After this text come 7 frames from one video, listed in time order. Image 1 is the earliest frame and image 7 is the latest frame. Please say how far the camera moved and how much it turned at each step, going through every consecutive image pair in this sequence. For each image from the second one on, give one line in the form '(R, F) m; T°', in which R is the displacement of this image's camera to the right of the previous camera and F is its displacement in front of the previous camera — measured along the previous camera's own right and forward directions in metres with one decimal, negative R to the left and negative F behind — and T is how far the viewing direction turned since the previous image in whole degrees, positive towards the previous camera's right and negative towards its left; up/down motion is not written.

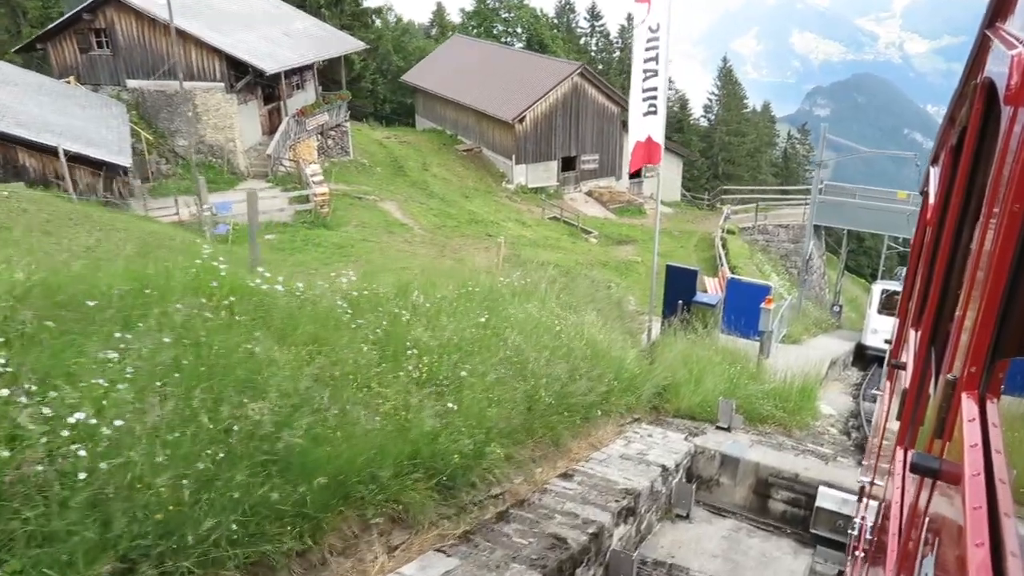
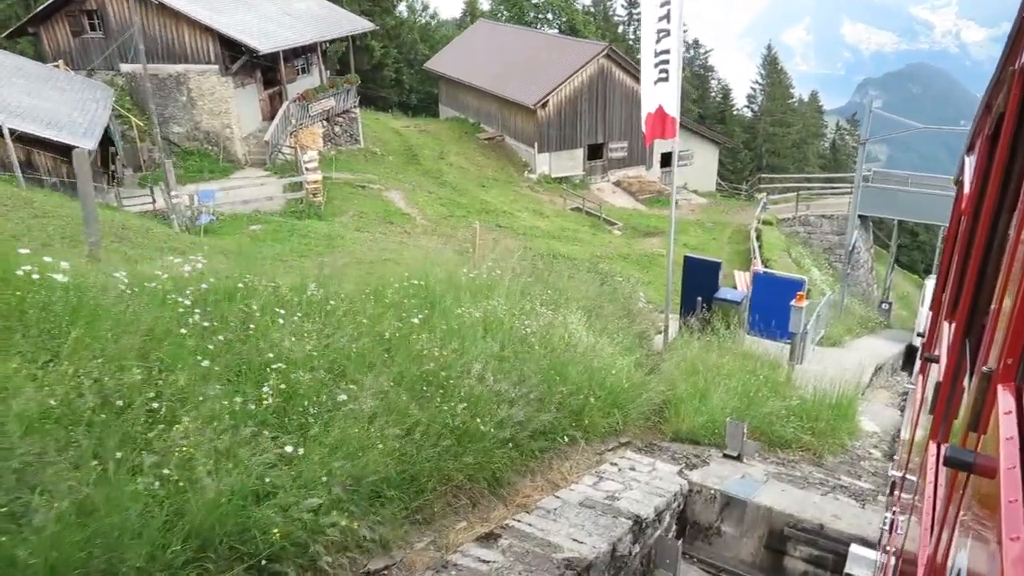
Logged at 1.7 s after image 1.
(+0.7, +1.5) m; -3°
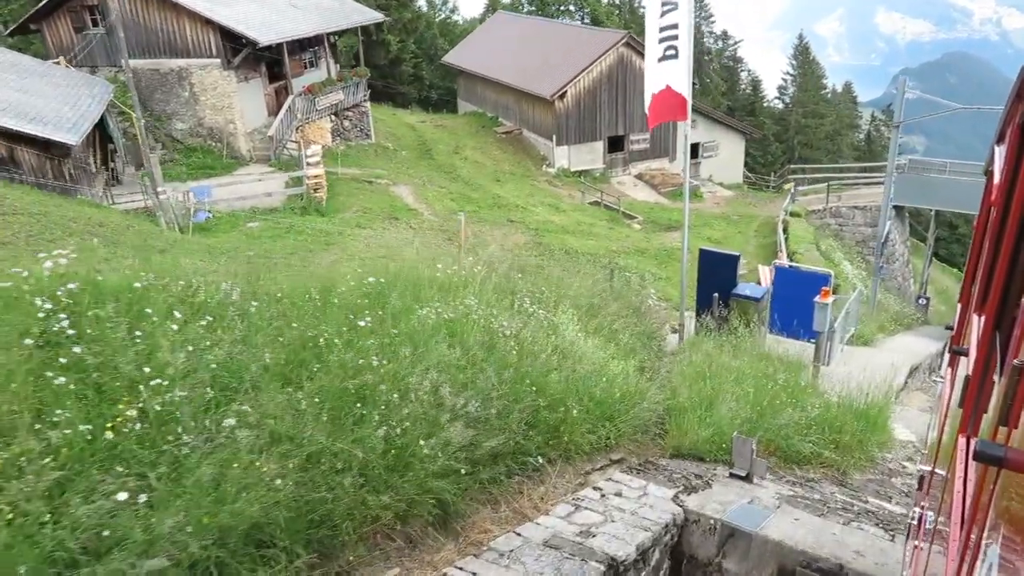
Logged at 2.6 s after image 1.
(+0.4, +0.8) m; -2°
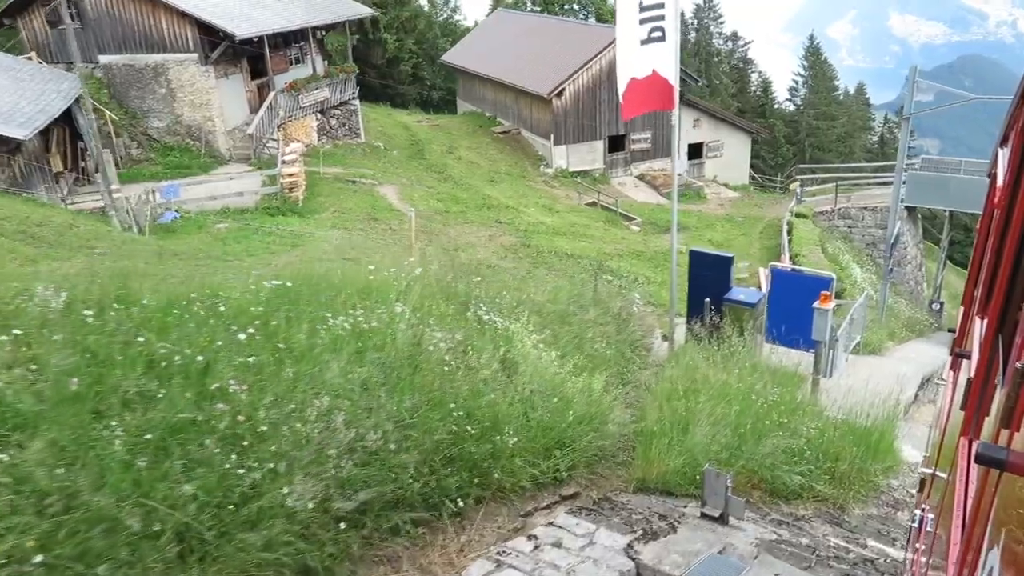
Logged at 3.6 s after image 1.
(+0.5, +0.8) m; -1°
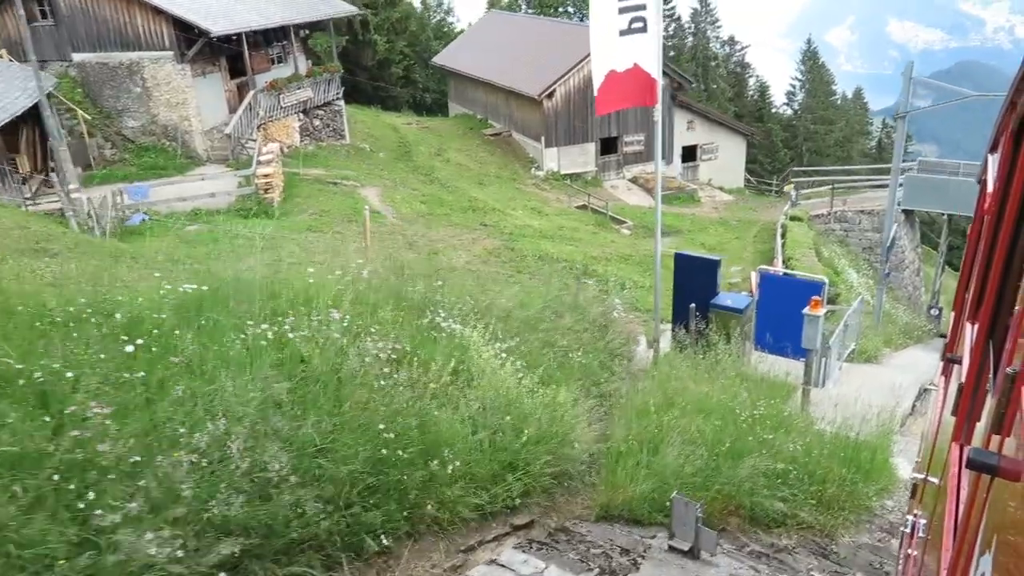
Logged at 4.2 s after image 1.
(+0.3, +0.5) m; 0°
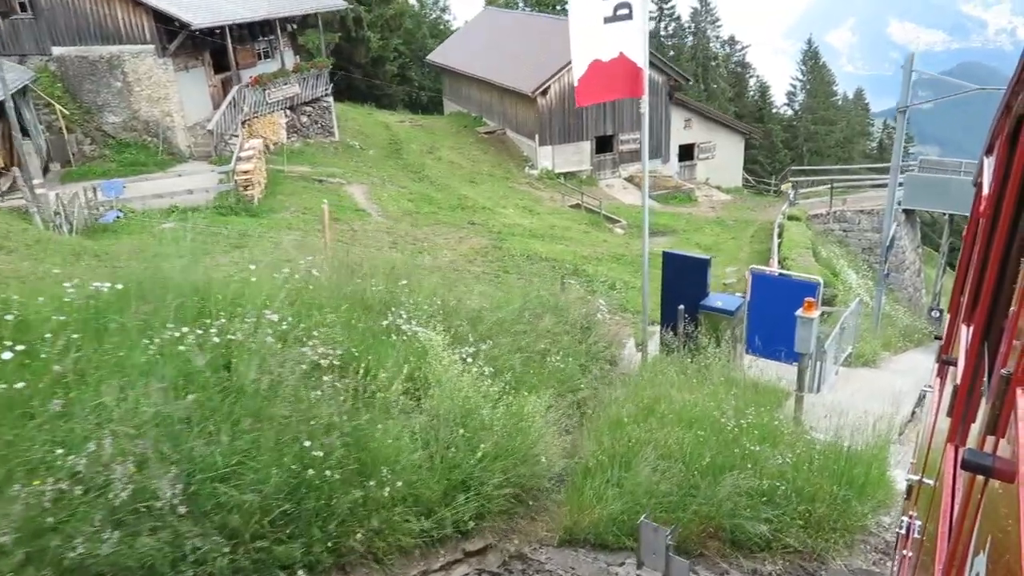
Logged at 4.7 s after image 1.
(+0.2, +0.4) m; 0°
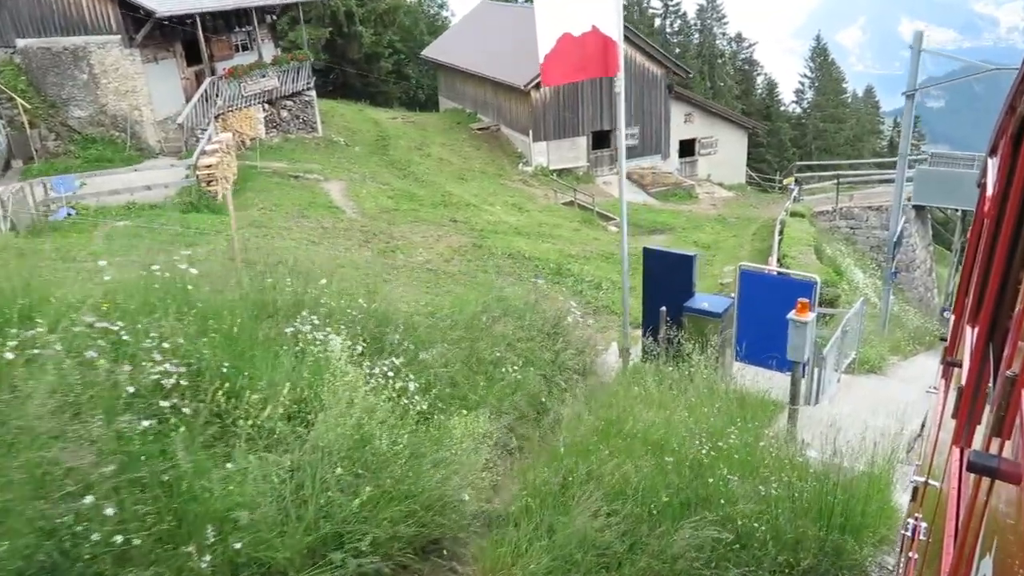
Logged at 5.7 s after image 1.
(+0.5, +0.8) m; -1°
